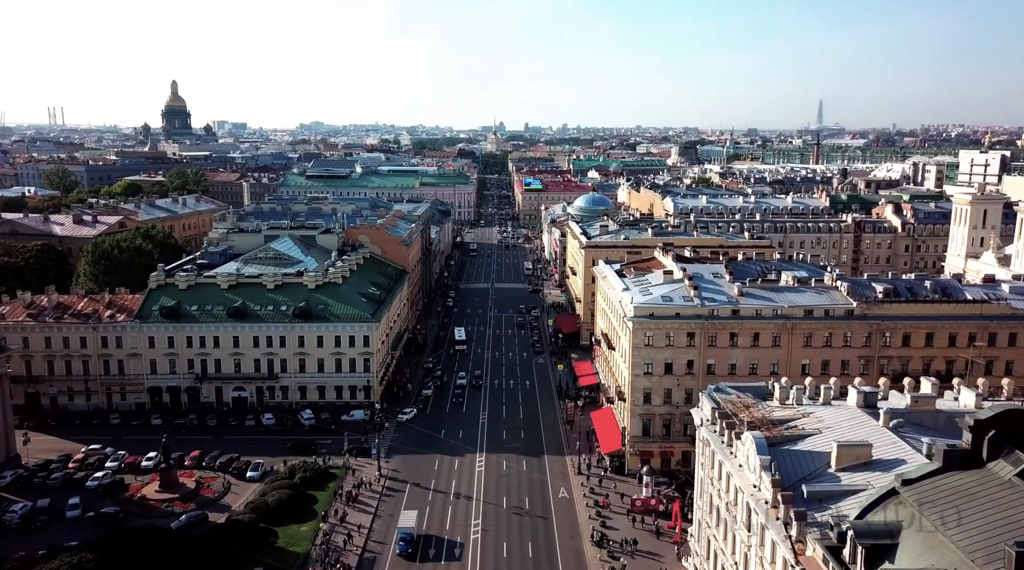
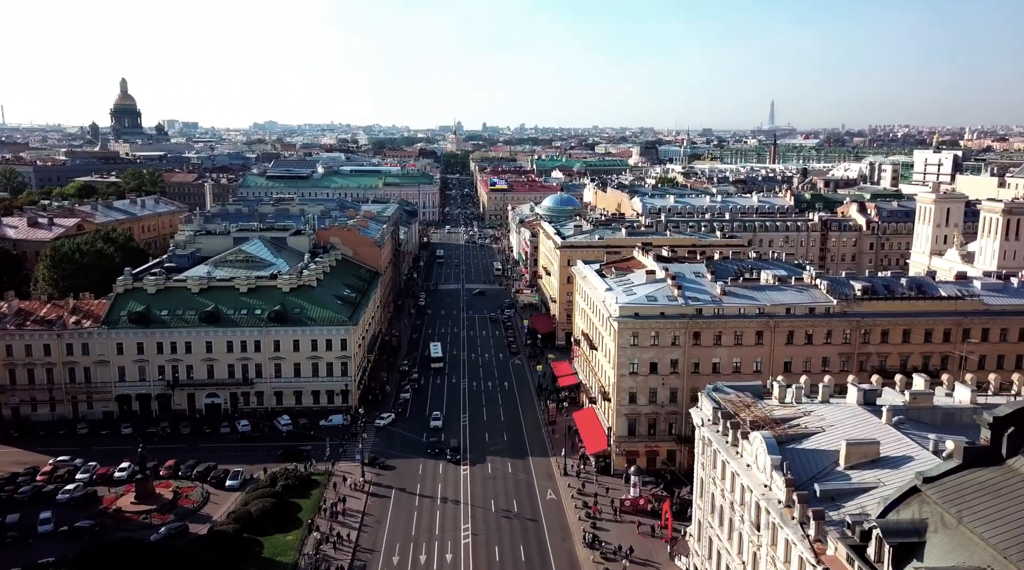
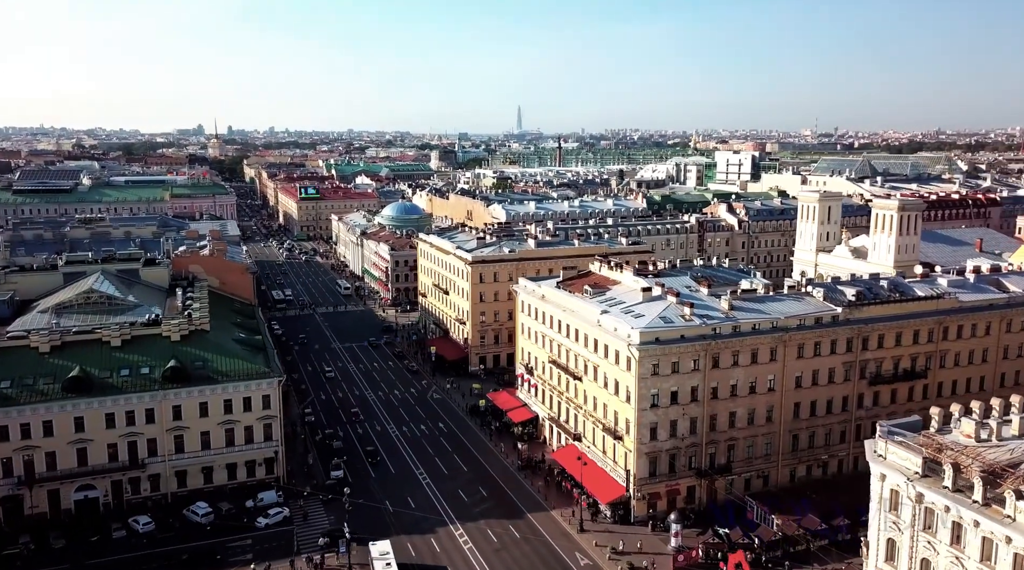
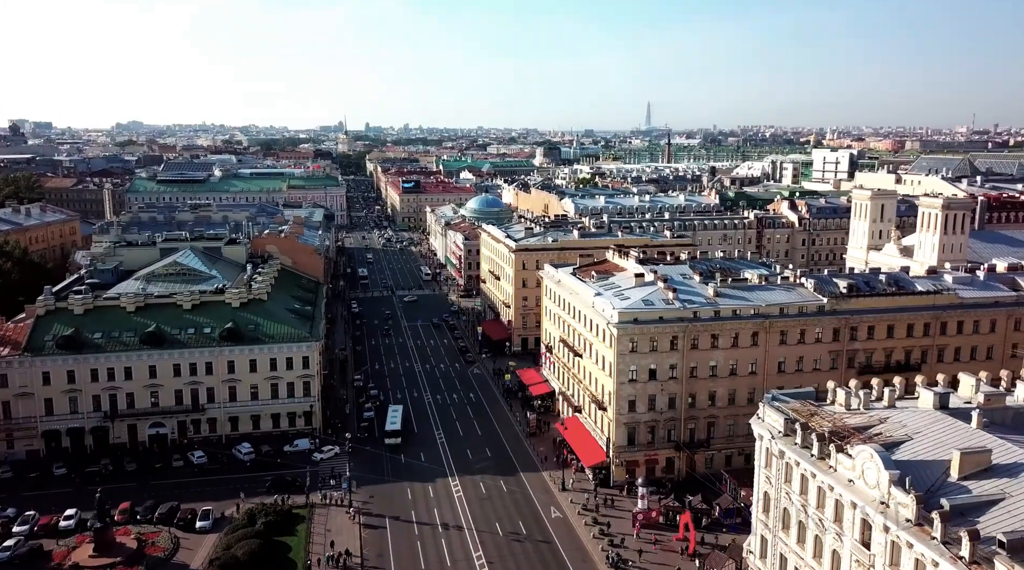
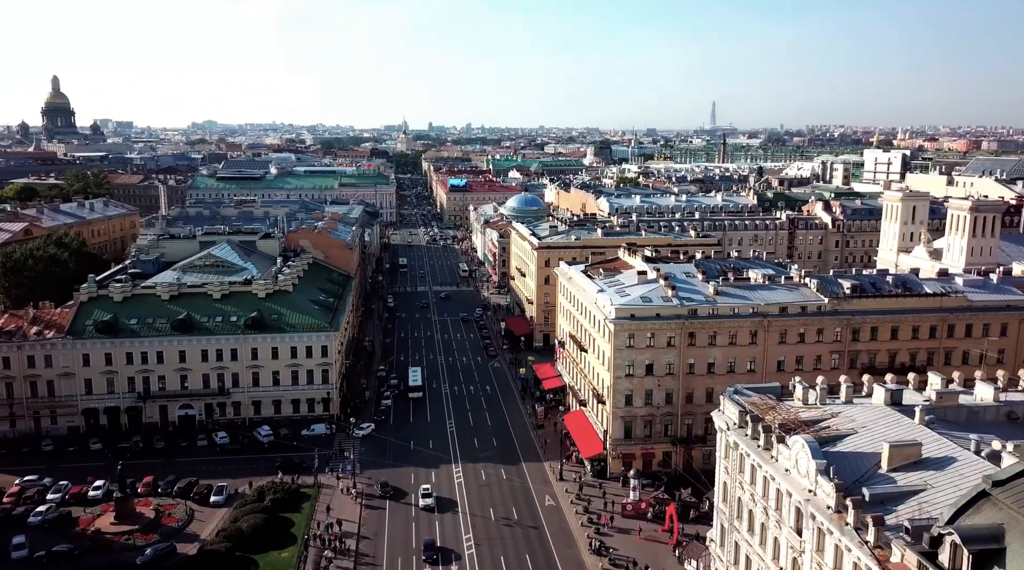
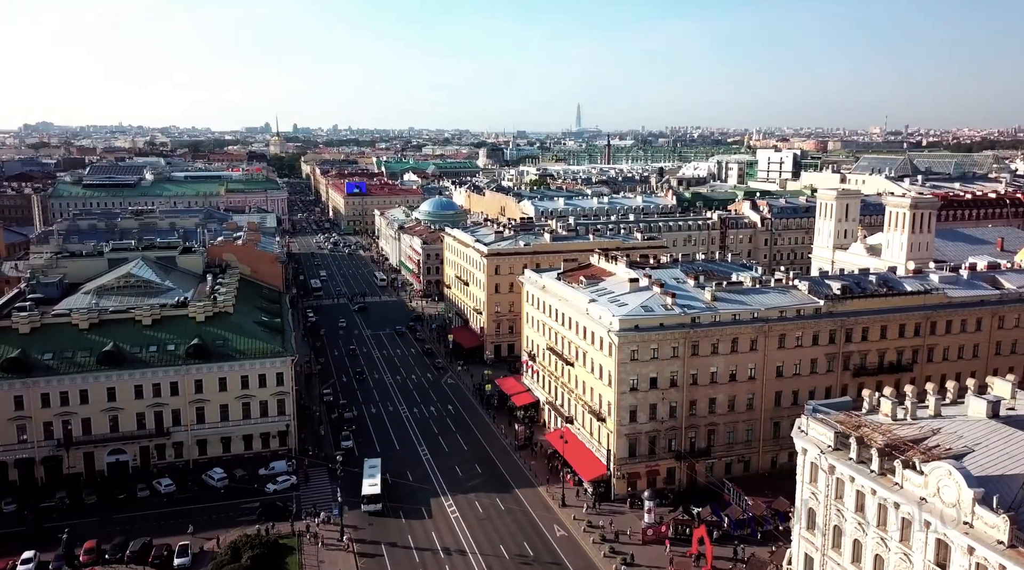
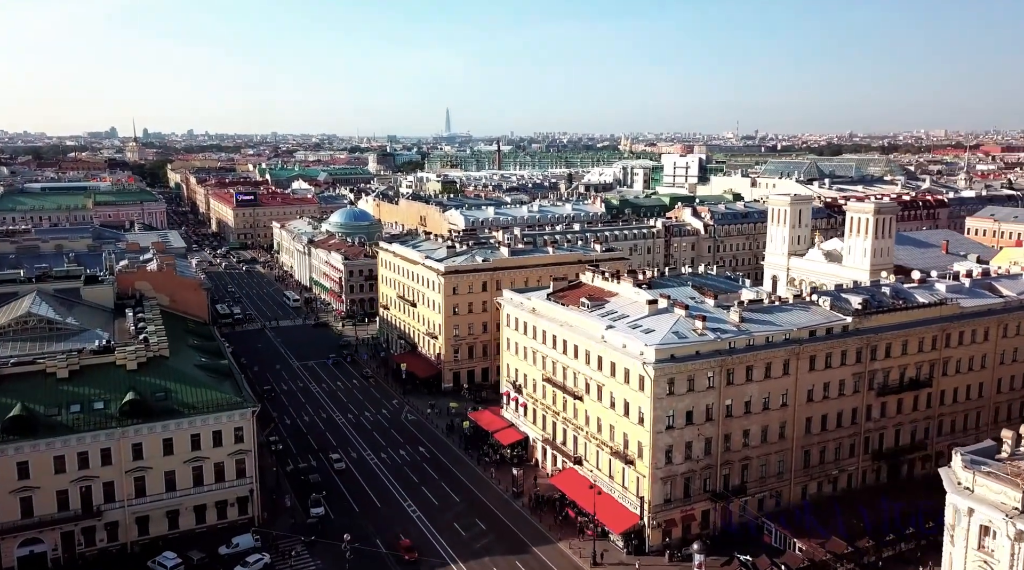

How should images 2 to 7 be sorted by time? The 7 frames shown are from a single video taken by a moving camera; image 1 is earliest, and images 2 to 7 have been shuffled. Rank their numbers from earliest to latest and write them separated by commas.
2, 5, 4, 6, 3, 7
